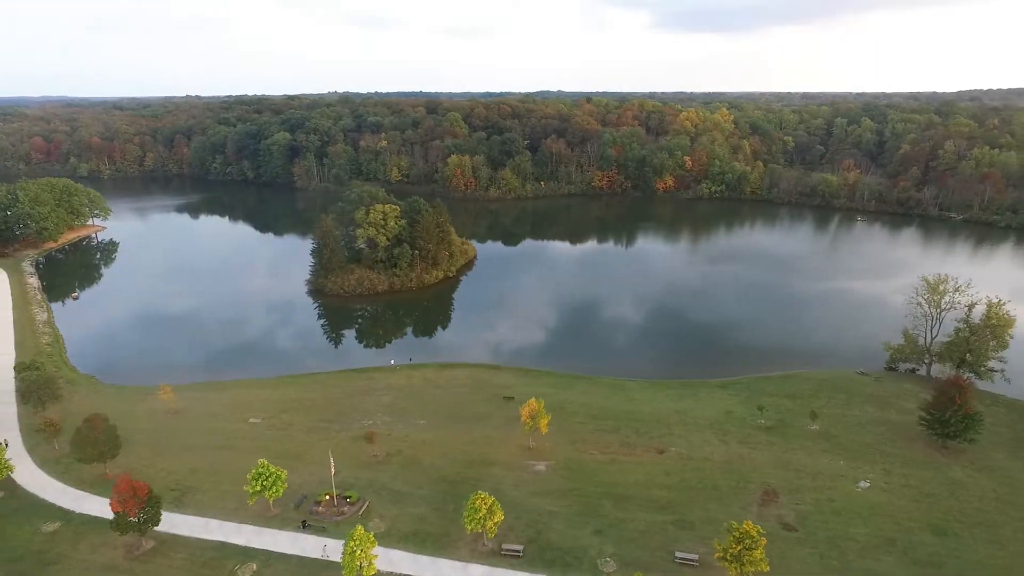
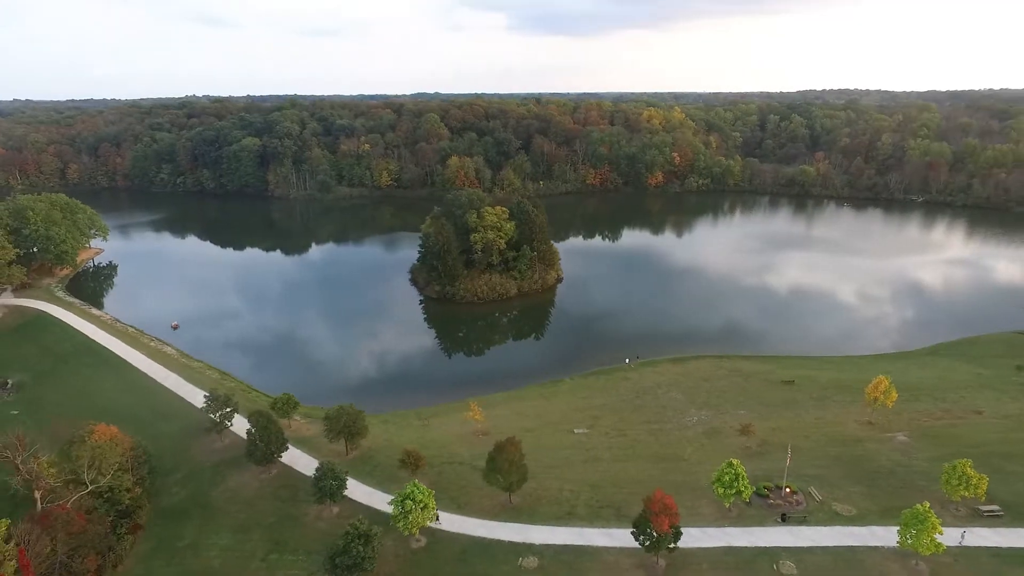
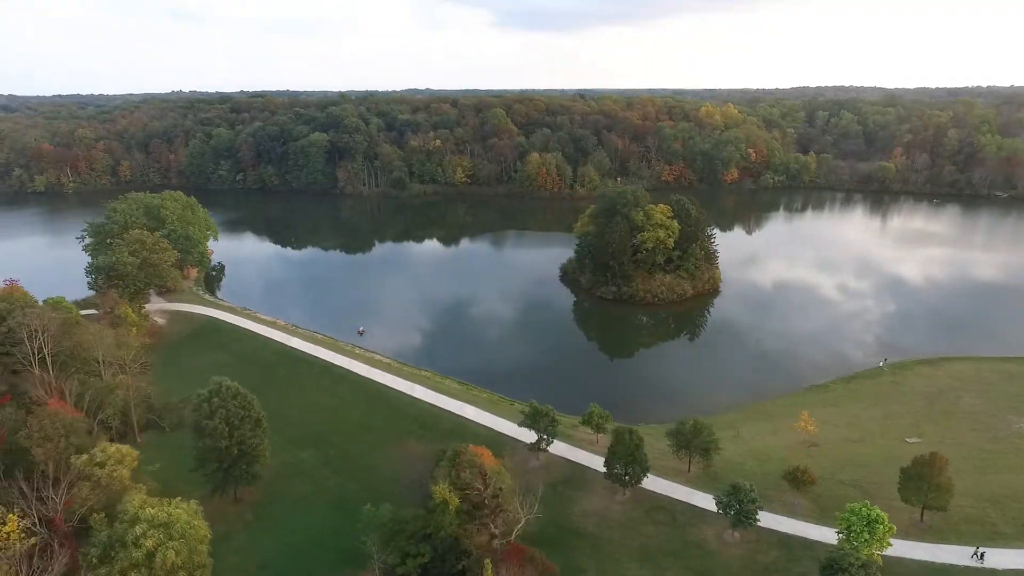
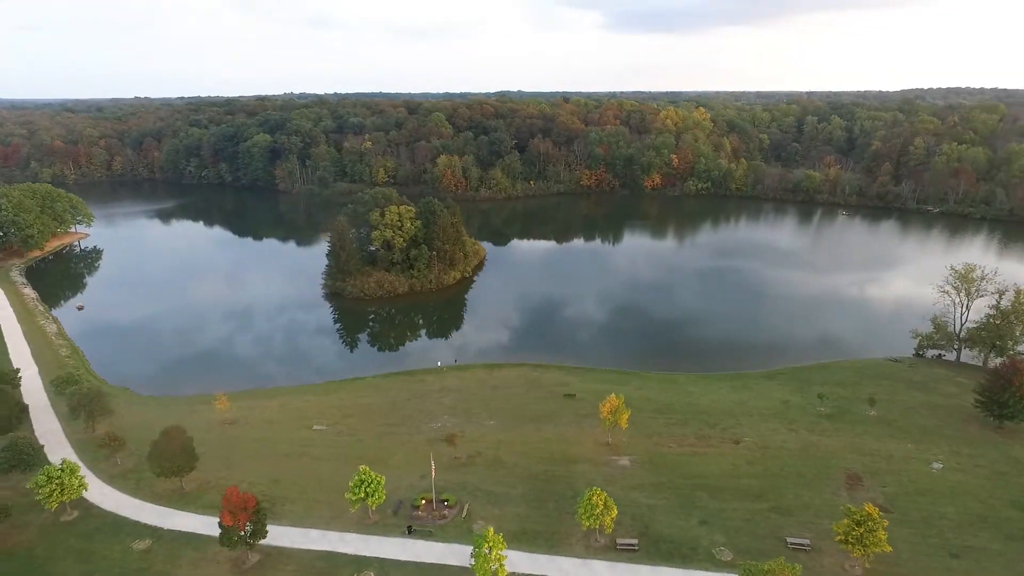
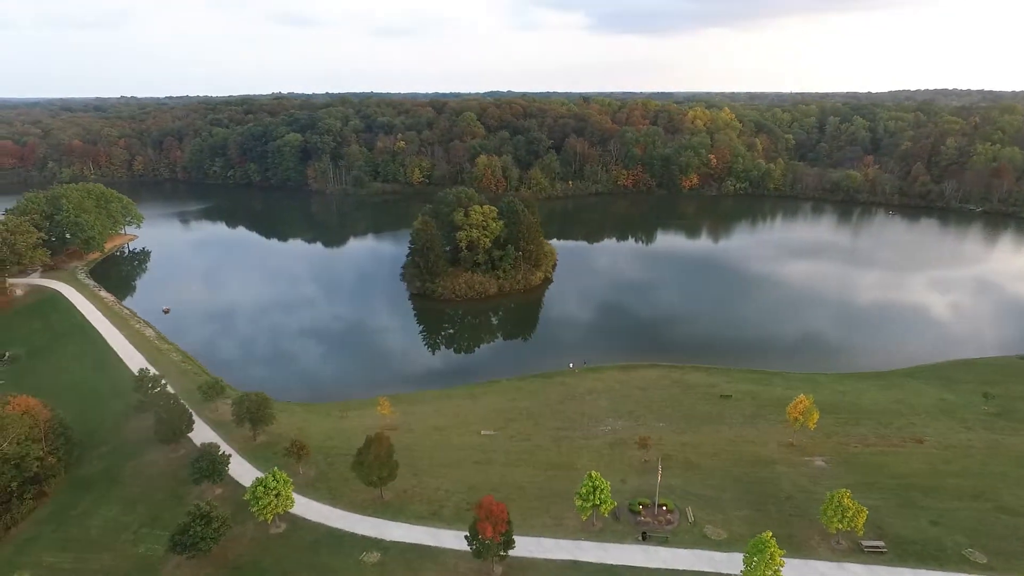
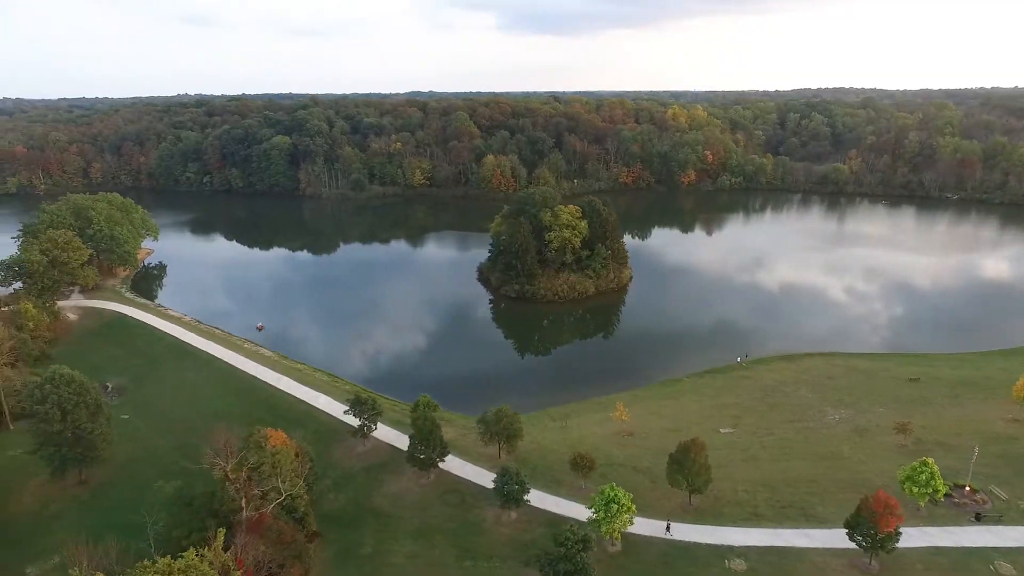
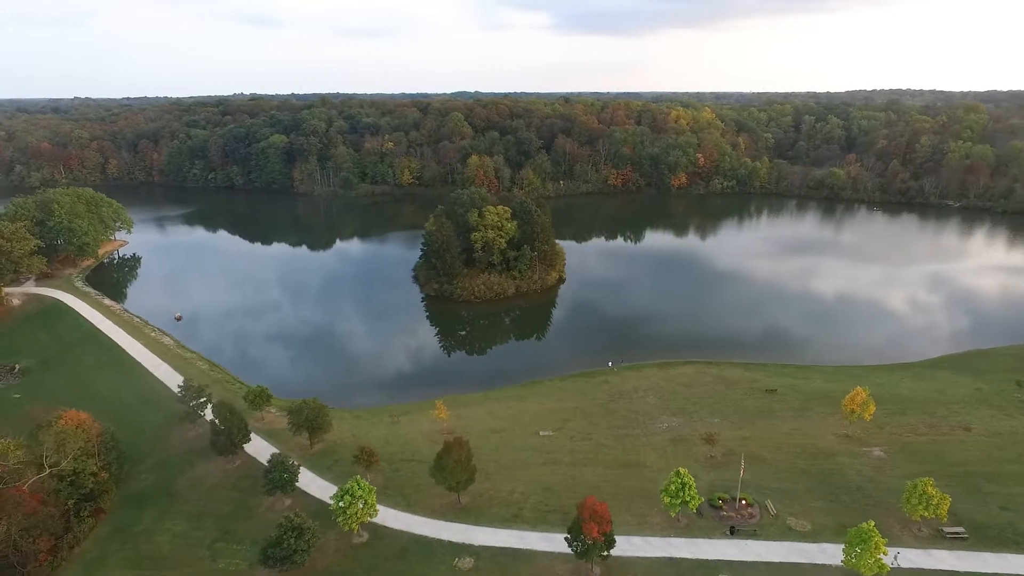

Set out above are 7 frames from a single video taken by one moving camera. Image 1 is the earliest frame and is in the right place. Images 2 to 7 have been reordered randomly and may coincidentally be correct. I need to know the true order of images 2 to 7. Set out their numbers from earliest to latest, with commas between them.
4, 5, 7, 2, 6, 3
